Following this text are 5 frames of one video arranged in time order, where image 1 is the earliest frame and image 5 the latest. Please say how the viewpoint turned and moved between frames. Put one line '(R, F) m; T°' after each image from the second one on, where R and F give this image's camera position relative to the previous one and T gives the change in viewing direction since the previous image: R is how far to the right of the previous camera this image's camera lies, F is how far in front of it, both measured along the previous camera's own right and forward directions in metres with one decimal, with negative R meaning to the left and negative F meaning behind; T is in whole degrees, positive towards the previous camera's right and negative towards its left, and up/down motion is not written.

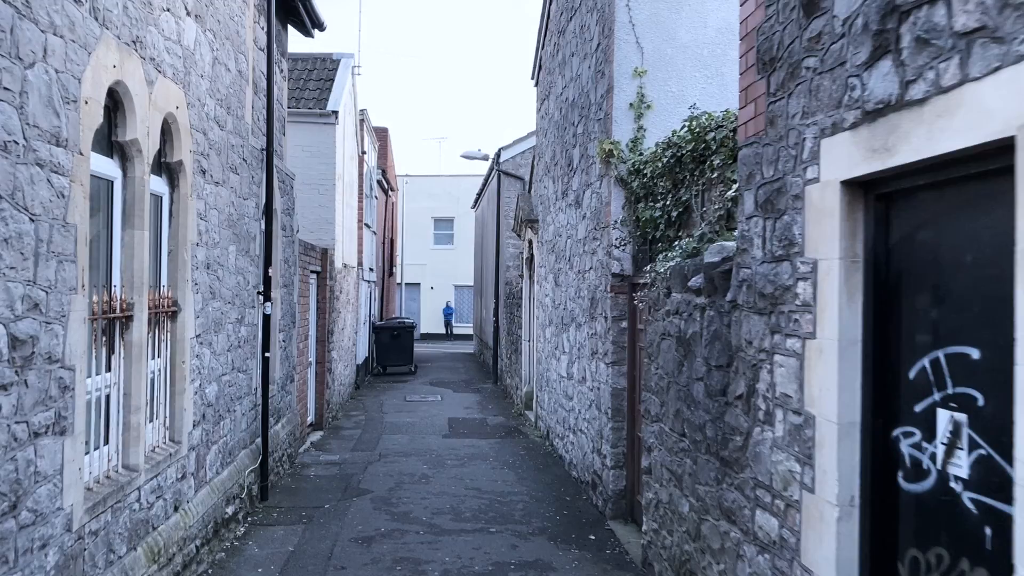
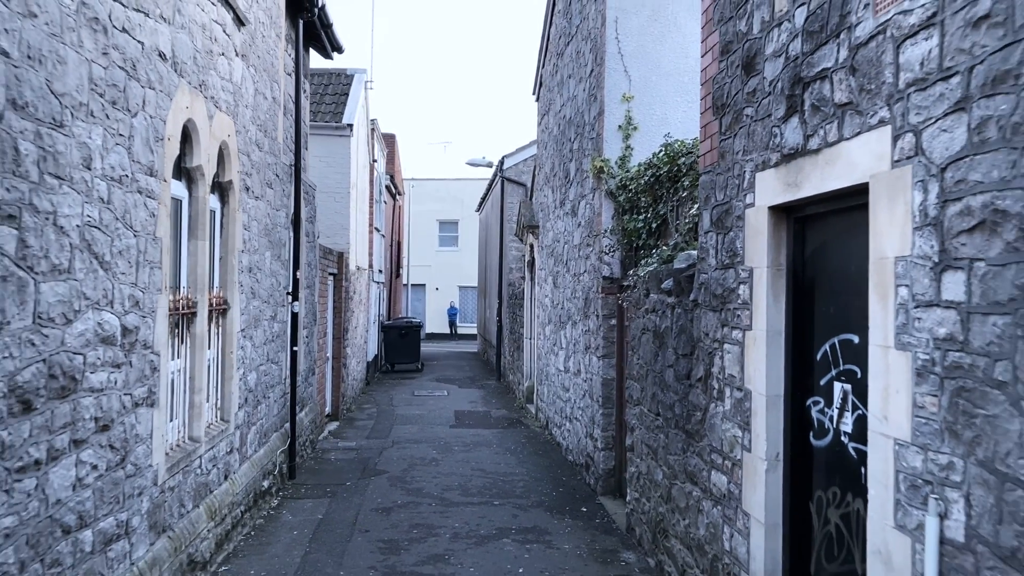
(0.0, -0.9) m; 0°
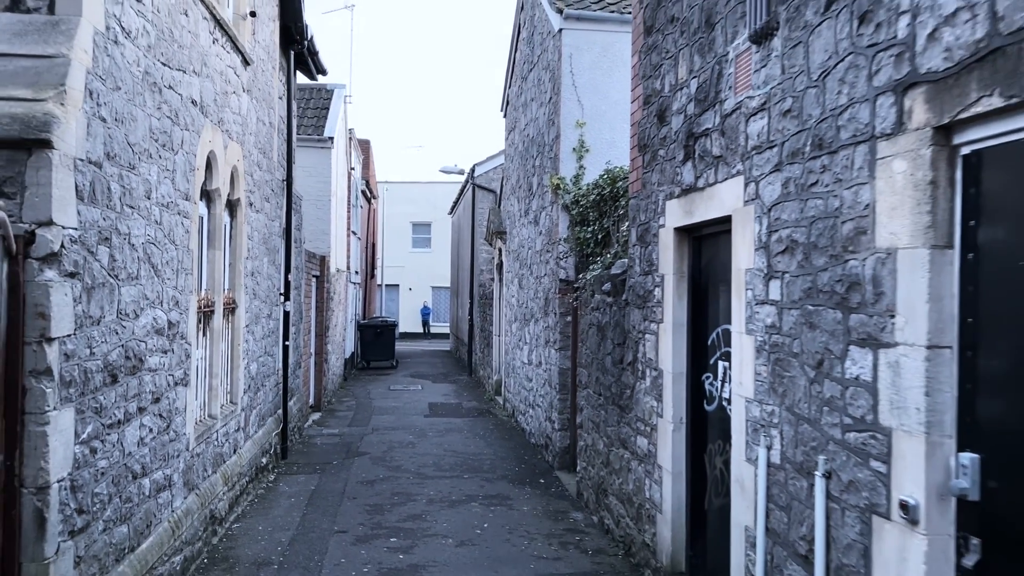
(0.0, -1.1) m; +2°
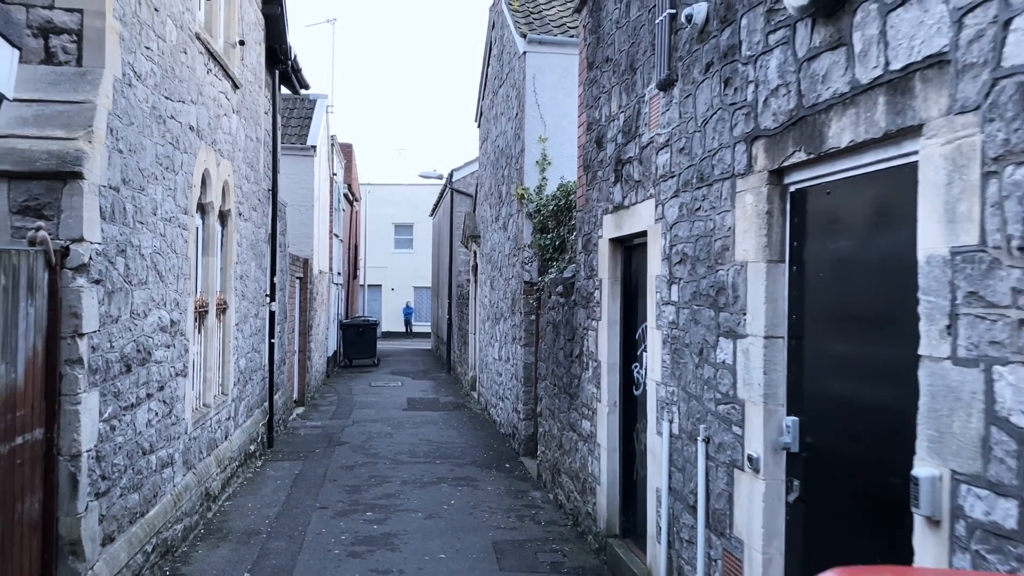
(+0.2, -0.8) m; +1°
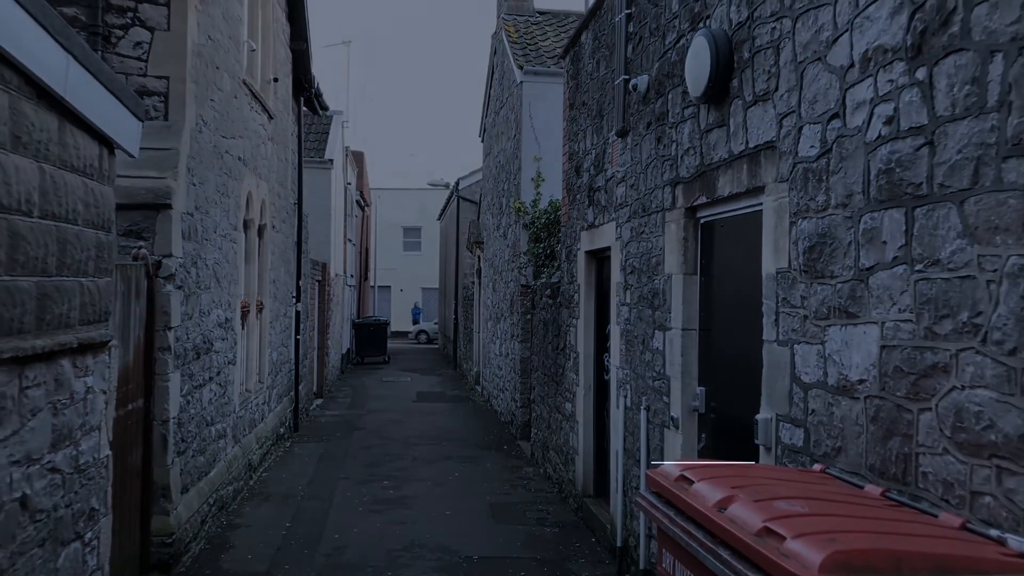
(+0.1, -1.3) m; -1°
